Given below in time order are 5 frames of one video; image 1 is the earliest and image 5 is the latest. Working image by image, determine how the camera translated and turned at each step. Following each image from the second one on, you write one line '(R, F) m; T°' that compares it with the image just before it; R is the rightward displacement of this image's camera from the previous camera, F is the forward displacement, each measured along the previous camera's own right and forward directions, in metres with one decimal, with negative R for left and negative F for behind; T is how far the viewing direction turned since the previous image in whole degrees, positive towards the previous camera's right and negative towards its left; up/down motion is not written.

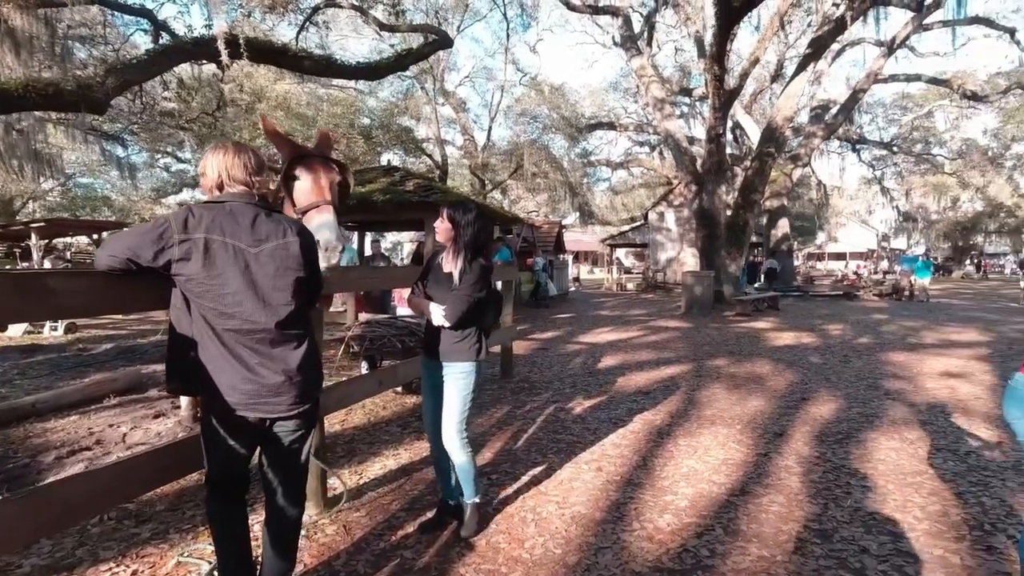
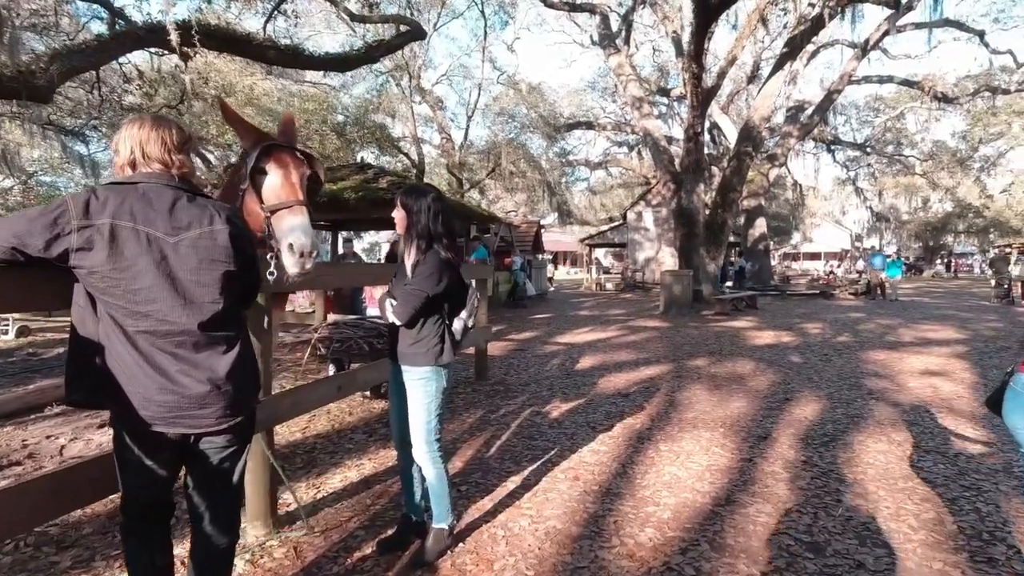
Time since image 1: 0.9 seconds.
(+0.1, +0.3) m; +2°
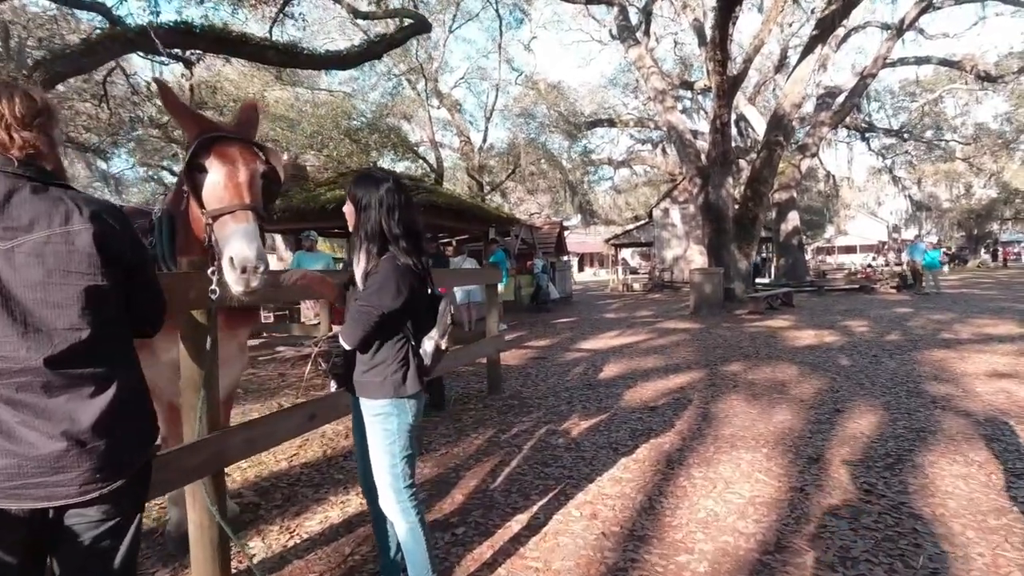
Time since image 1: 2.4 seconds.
(+0.2, +0.6) m; -3°
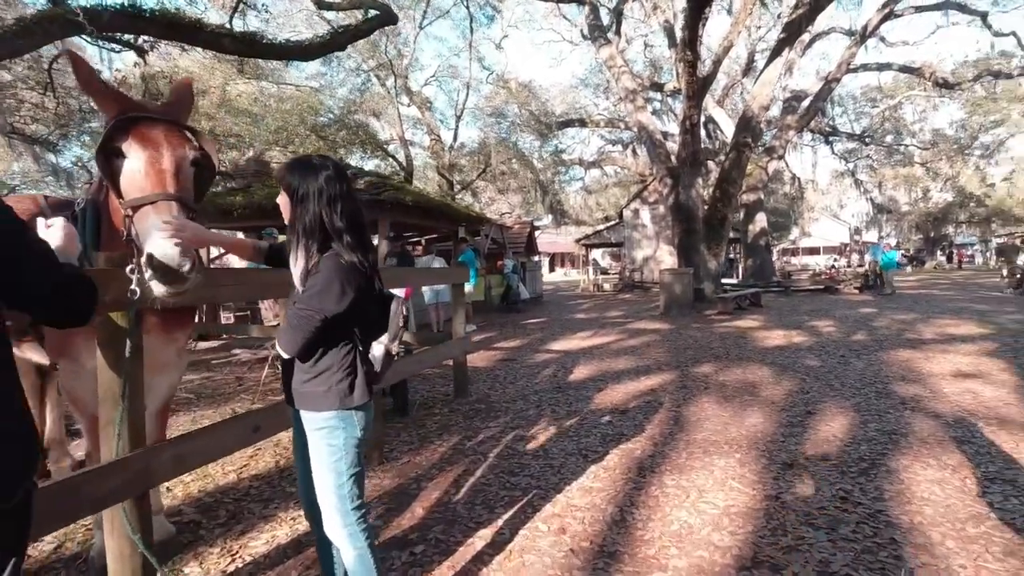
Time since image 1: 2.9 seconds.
(0.0, +0.2) m; +3°
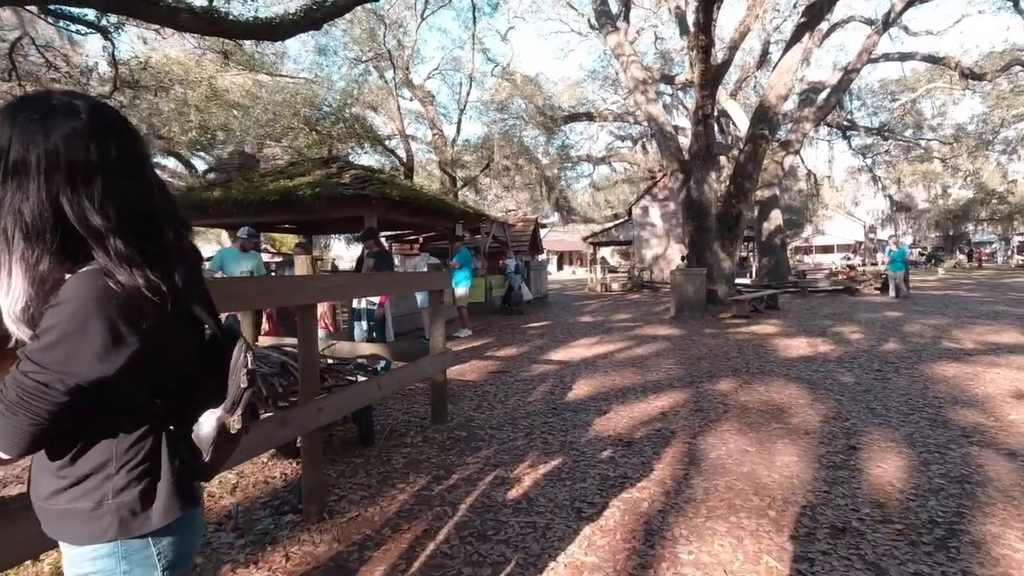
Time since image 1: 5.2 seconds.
(+0.2, +0.9) m; -1°
